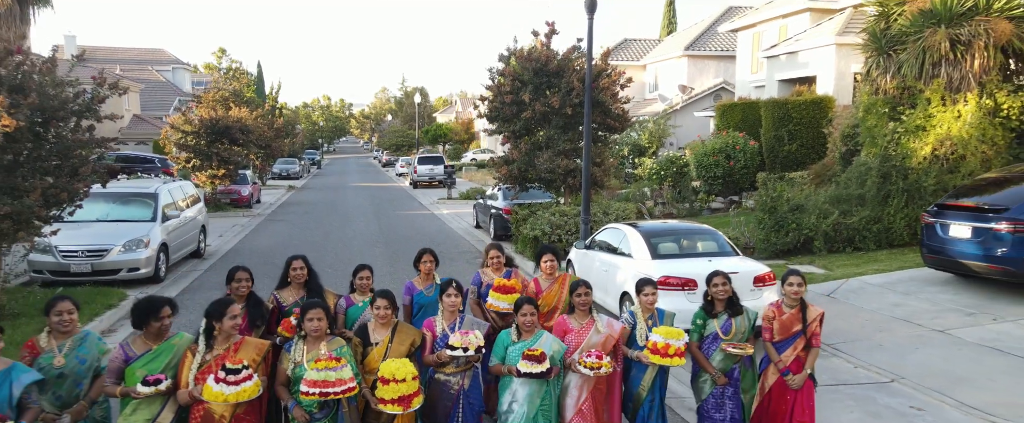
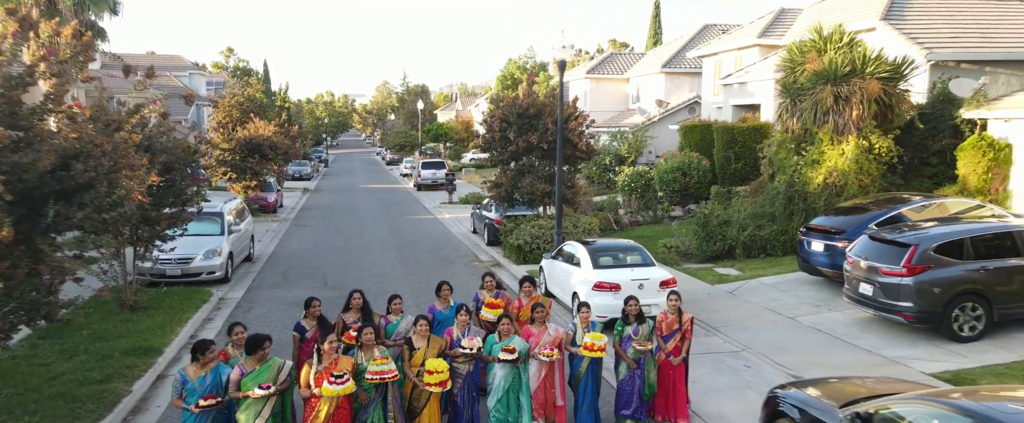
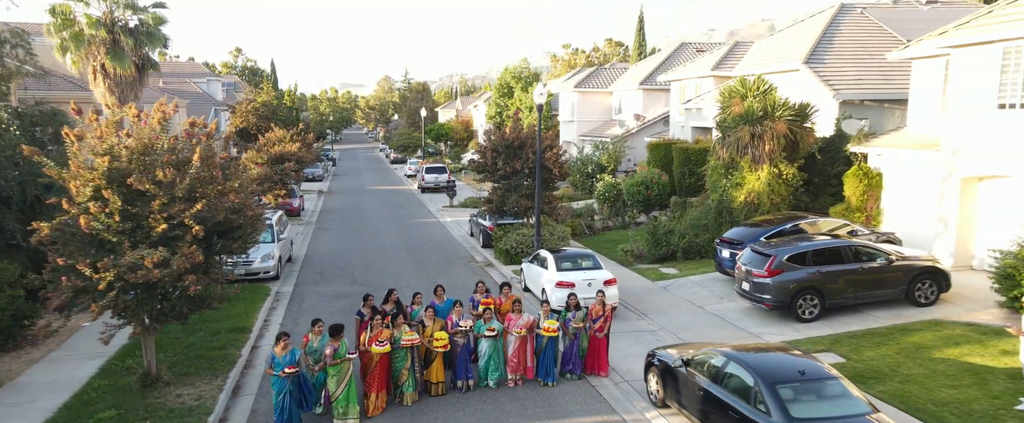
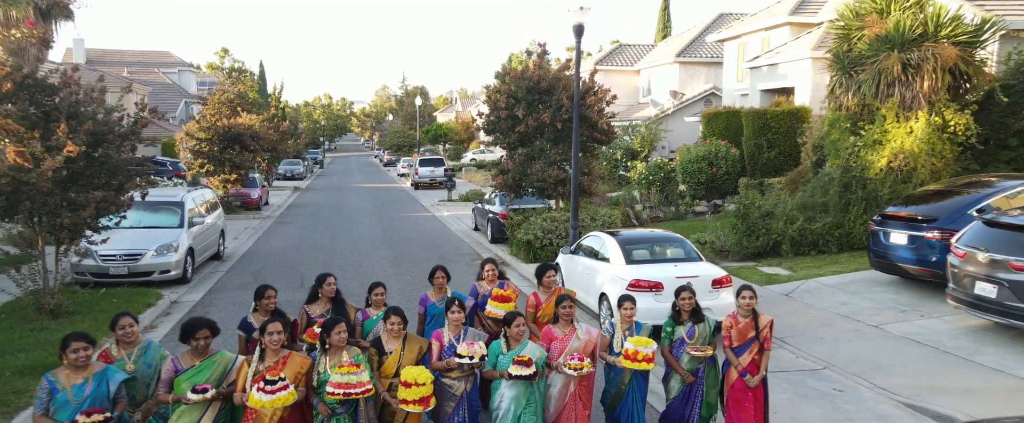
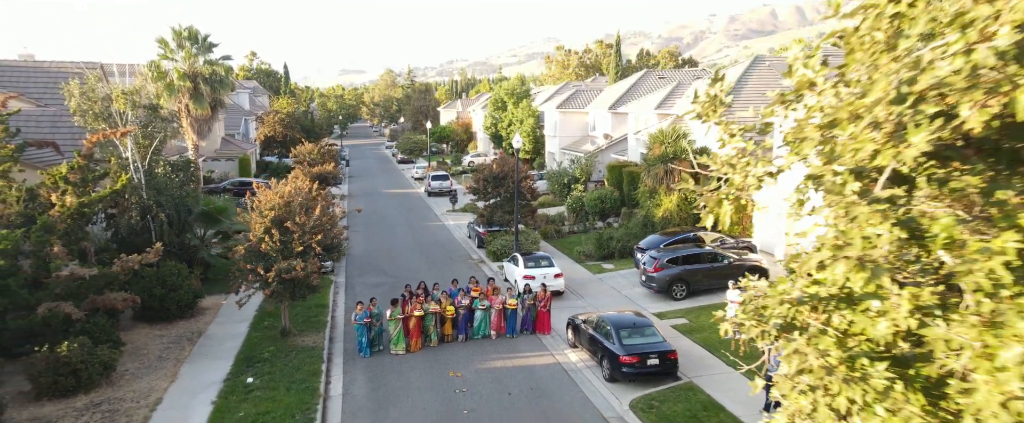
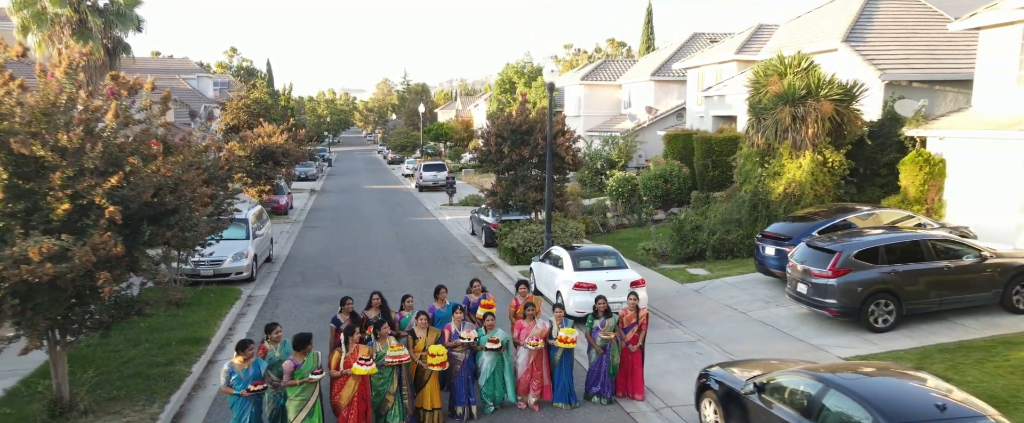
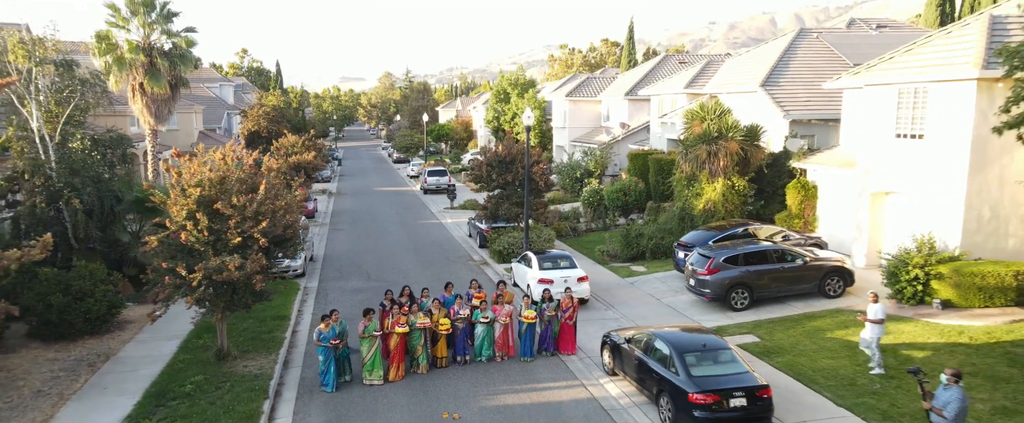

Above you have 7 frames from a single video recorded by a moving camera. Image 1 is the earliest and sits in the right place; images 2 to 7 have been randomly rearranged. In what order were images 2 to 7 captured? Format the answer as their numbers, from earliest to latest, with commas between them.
4, 2, 6, 3, 7, 5
